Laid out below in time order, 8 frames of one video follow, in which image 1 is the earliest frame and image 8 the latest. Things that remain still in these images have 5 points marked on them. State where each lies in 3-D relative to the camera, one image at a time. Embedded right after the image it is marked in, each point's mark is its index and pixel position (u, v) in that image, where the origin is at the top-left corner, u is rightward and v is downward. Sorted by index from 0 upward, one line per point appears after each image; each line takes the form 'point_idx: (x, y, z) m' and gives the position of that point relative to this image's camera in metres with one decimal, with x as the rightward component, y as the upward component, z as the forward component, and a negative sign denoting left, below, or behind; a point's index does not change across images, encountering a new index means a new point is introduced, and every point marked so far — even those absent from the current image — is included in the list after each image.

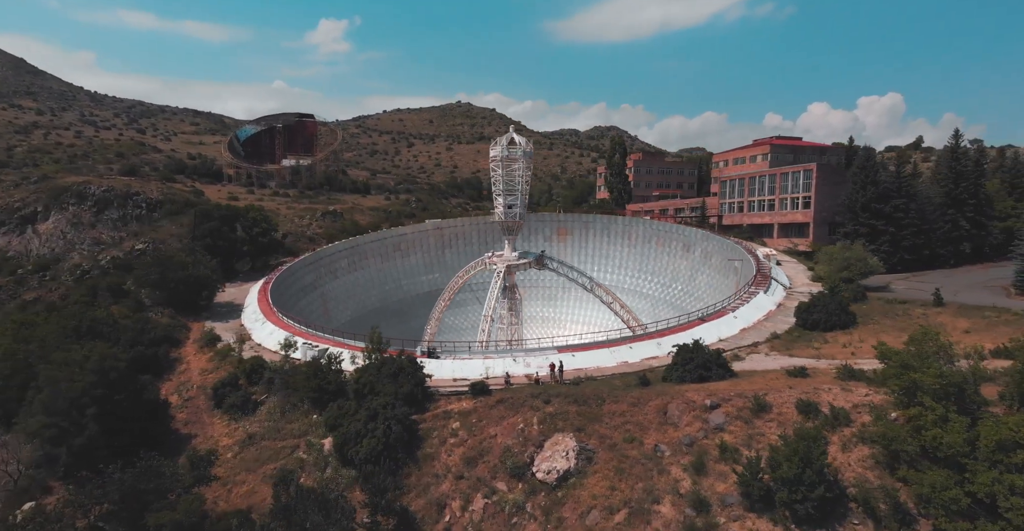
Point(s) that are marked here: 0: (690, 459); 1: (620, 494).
0: (+6.7, -7.1, +19.3) m
1: (+4.0, -8.2, +19.0) m
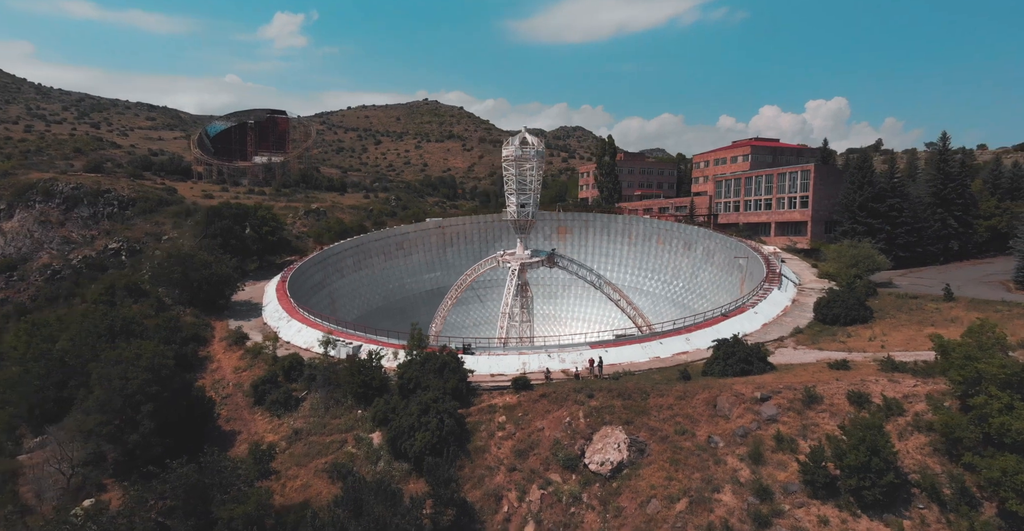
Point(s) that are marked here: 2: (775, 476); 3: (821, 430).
0: (+8.9, -6.9, +19.8) m
1: (+6.2, -8.1, +19.4) m
2: (+9.4, -7.4, +18.4) m
3: (+11.8, -6.0, +19.6) m
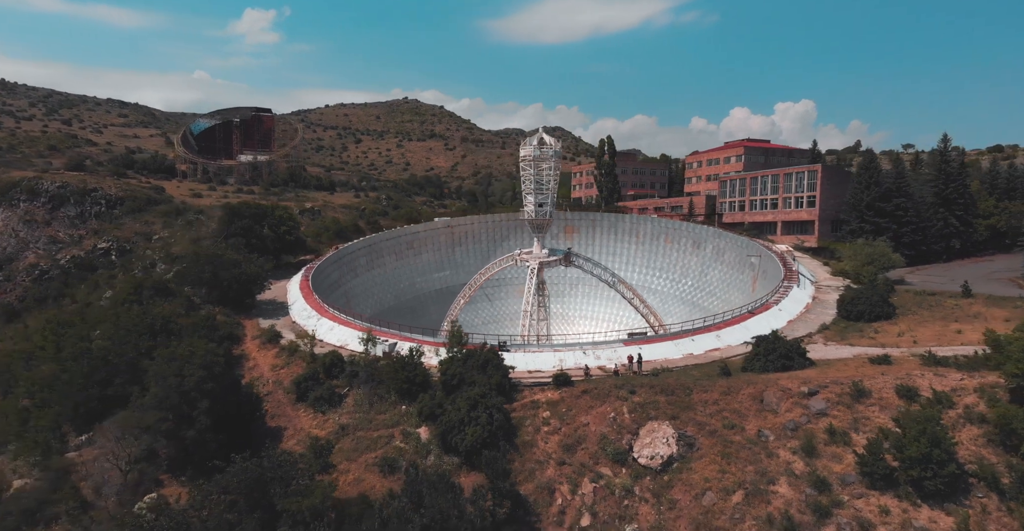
0: (+11.1, -6.8, +20.1) m
1: (+8.3, -7.9, +19.8) m
2: (+11.6, -7.2, +18.7) m
3: (+13.9, -5.9, +20.0) m
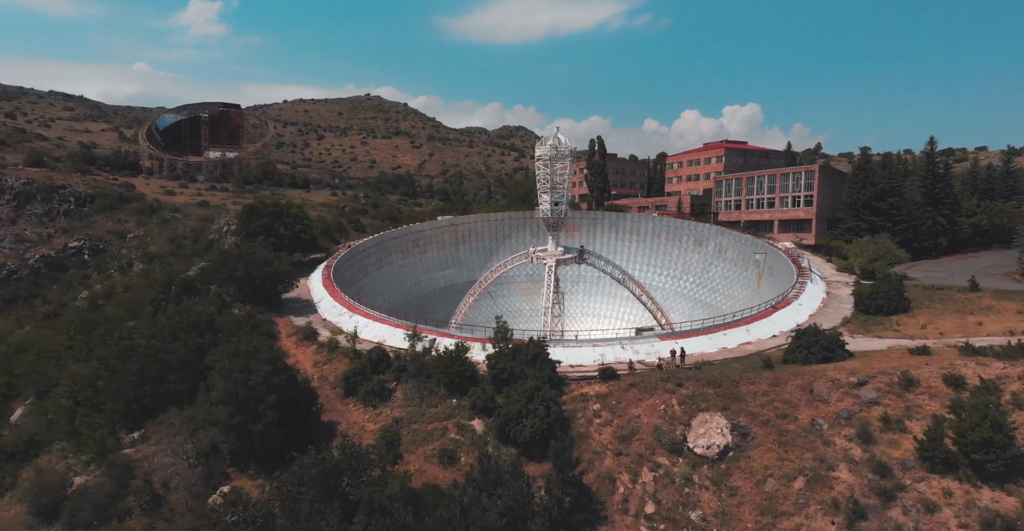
0: (+13.7, -6.6, +21.0) m
1: (+10.9, -7.7, +20.5) m
2: (+14.2, -7.0, +19.6) m
3: (+16.5, -5.7, +20.9) m
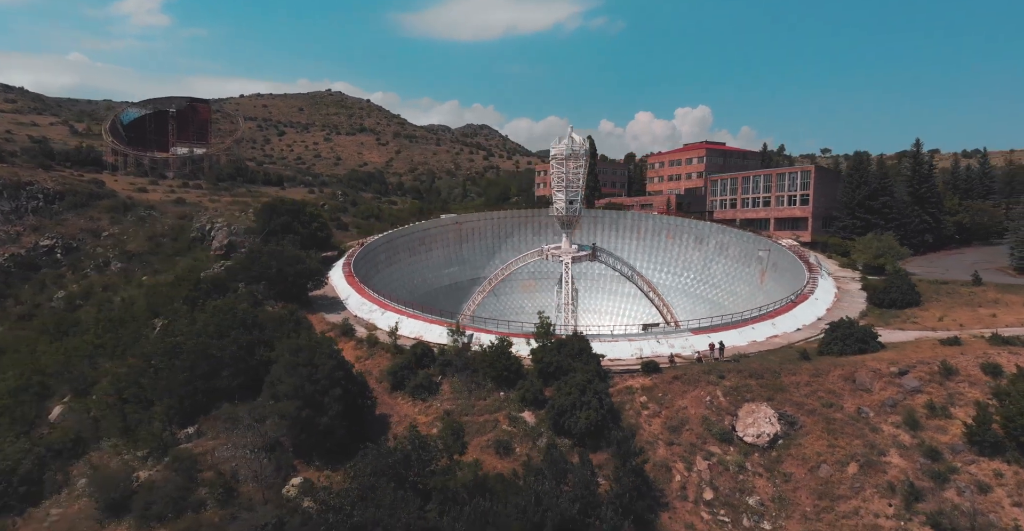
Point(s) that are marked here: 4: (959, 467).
0: (+16.2, -6.4, +22.0) m
1: (+13.5, -7.5, +21.4) m
2: (+16.8, -6.8, +20.6) m
3: (+19.0, -5.5, +21.9) m
4: (+16.6, -7.5, +19.5) m
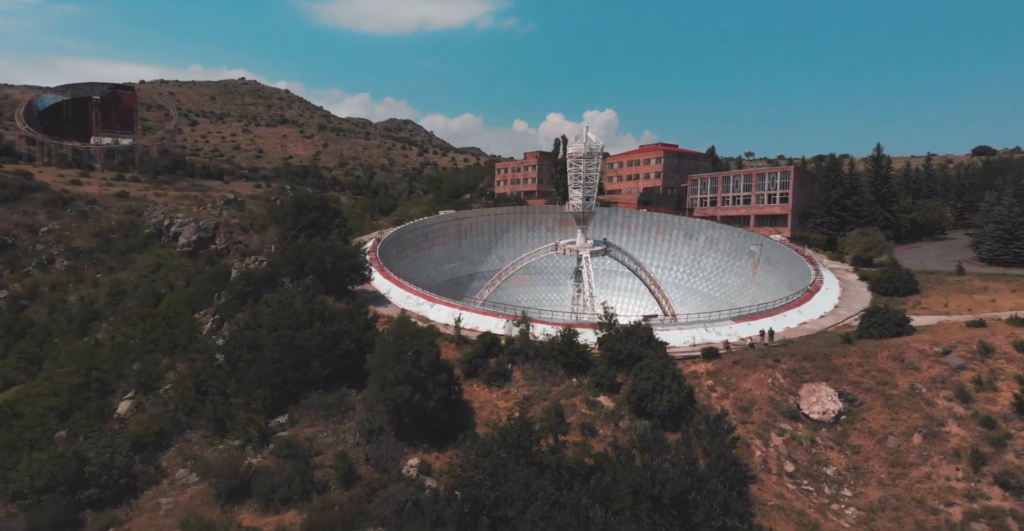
0: (+20.4, -5.9, +24.4) m
1: (+17.7, -7.1, +23.7) m
2: (+21.1, -6.4, +23.1) m
3: (+23.2, -5.0, +24.6) m
4: (+21.0, -7.1, +22.0) m
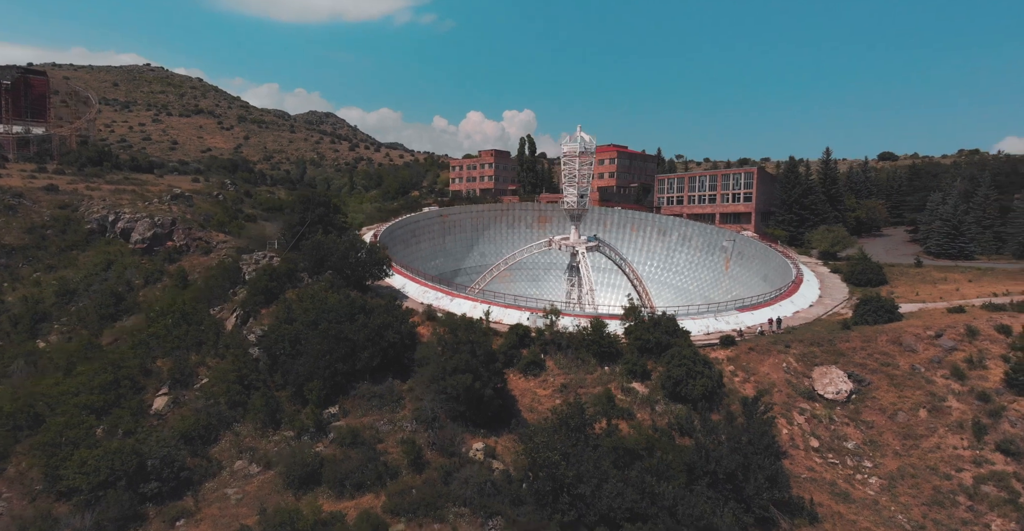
0: (+22.6, -5.6, +27.2) m
1: (+20.0, -6.8, +26.3) m
2: (+23.4, -6.0, +26.0) m
3: (+25.4, -4.6, +27.6) m
4: (+23.4, -6.7, +24.8) m
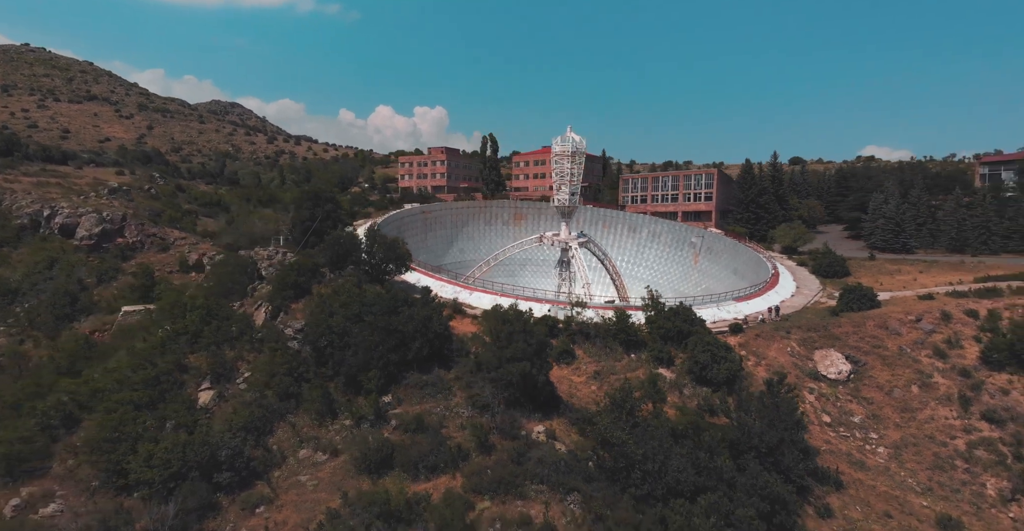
0: (+24.8, -5.1, +30.7) m
1: (+22.3, -6.4, +29.6) m
2: (+25.6, -5.6, +29.5) m
3: (+27.5, -4.2, +31.3) m
4: (+25.7, -6.3, +28.4) m
